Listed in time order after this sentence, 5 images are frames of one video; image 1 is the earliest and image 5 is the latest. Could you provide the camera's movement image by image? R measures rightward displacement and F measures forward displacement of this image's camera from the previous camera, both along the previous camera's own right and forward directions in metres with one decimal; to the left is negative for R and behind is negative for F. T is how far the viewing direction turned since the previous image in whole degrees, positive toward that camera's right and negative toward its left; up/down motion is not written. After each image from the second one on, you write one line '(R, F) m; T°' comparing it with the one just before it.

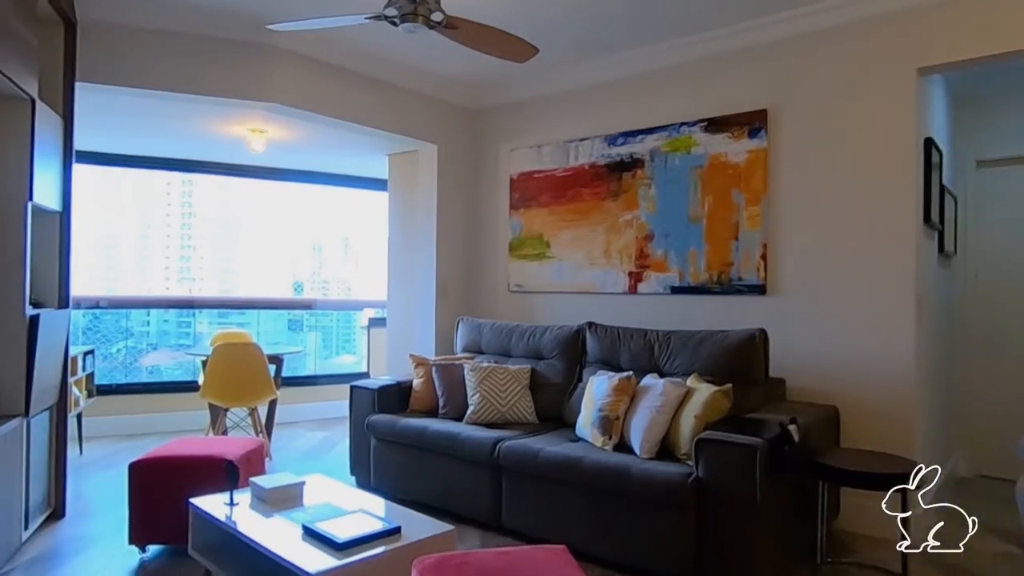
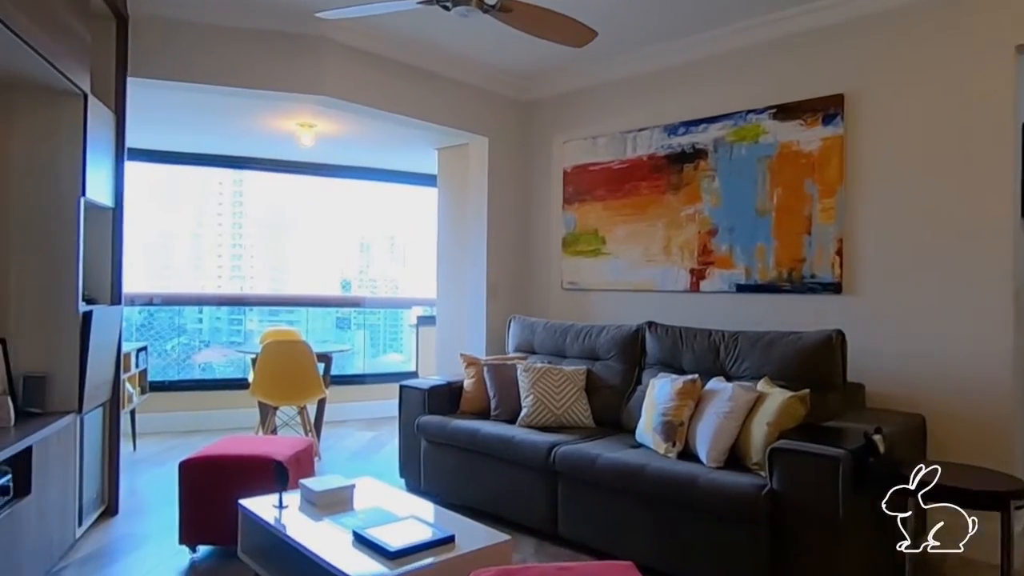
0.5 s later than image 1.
(-0.1, +0.1) m; -4°
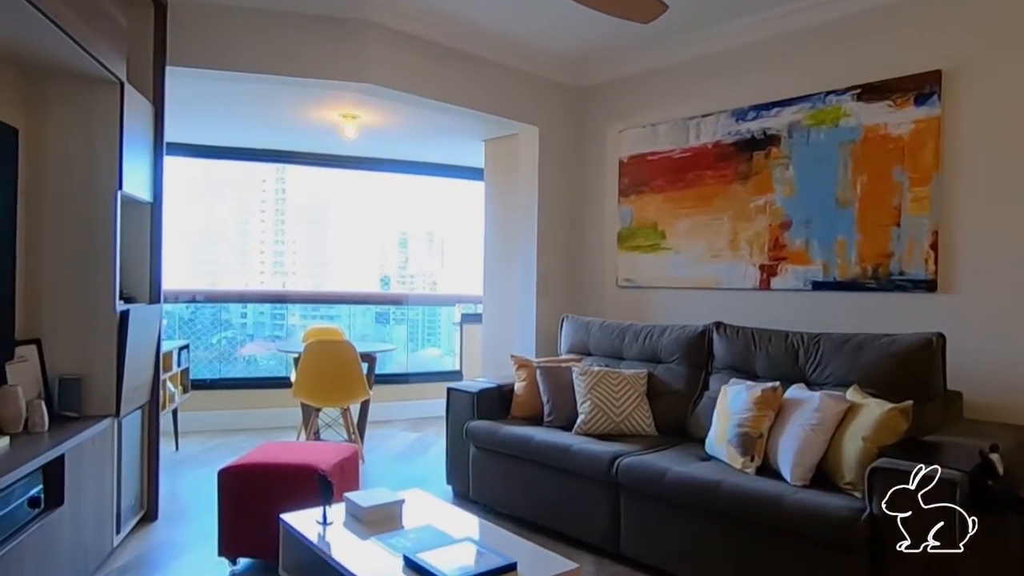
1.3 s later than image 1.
(-0.1, +0.2) m; -3°
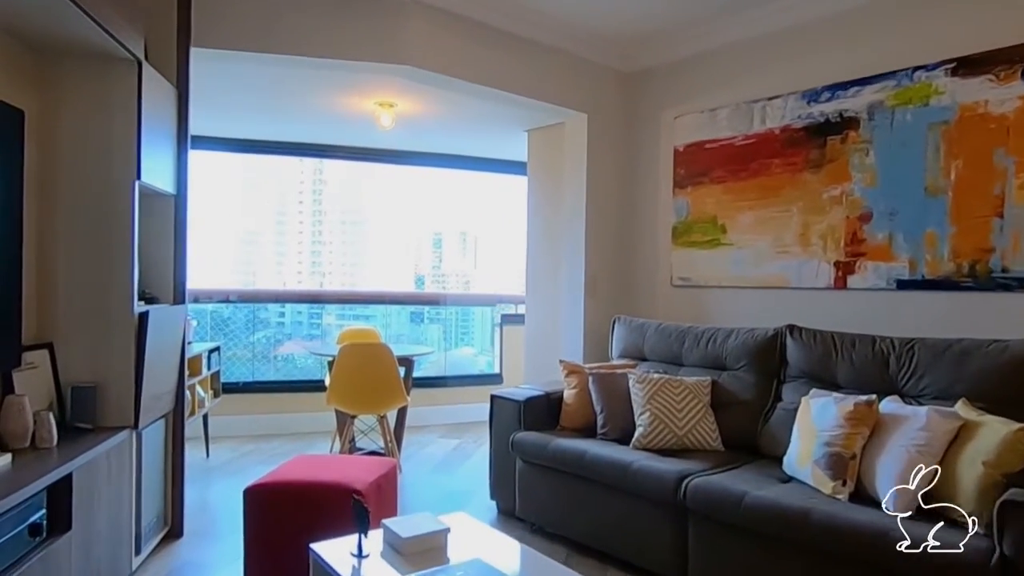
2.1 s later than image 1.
(-0.1, +0.3) m; -3°
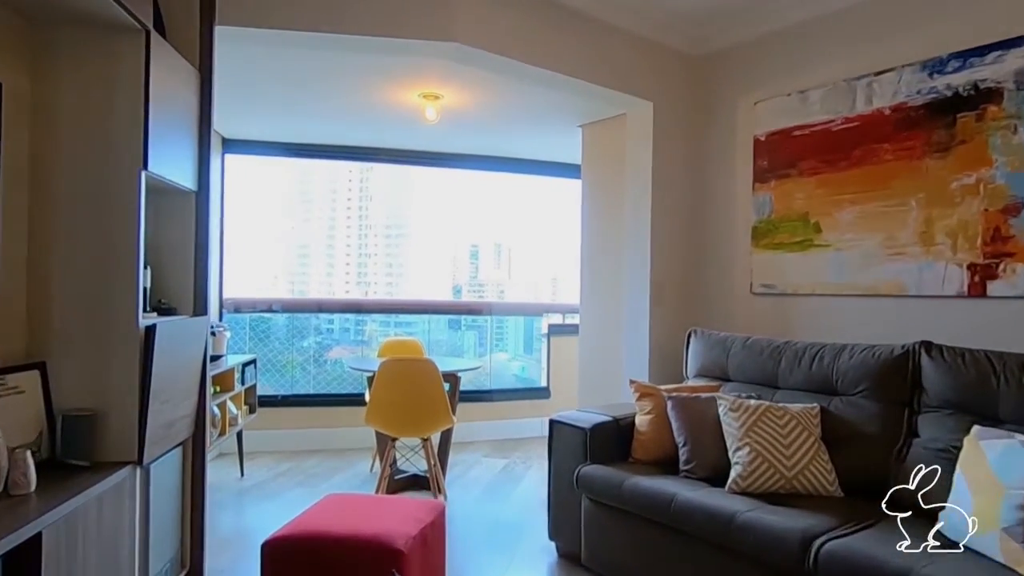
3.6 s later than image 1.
(-0.1, +0.4) m; -4°
